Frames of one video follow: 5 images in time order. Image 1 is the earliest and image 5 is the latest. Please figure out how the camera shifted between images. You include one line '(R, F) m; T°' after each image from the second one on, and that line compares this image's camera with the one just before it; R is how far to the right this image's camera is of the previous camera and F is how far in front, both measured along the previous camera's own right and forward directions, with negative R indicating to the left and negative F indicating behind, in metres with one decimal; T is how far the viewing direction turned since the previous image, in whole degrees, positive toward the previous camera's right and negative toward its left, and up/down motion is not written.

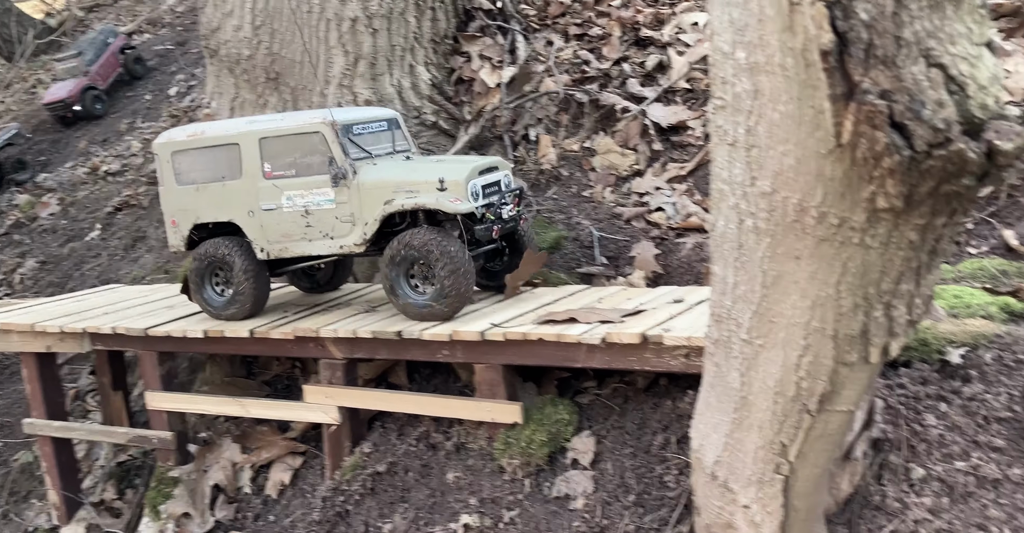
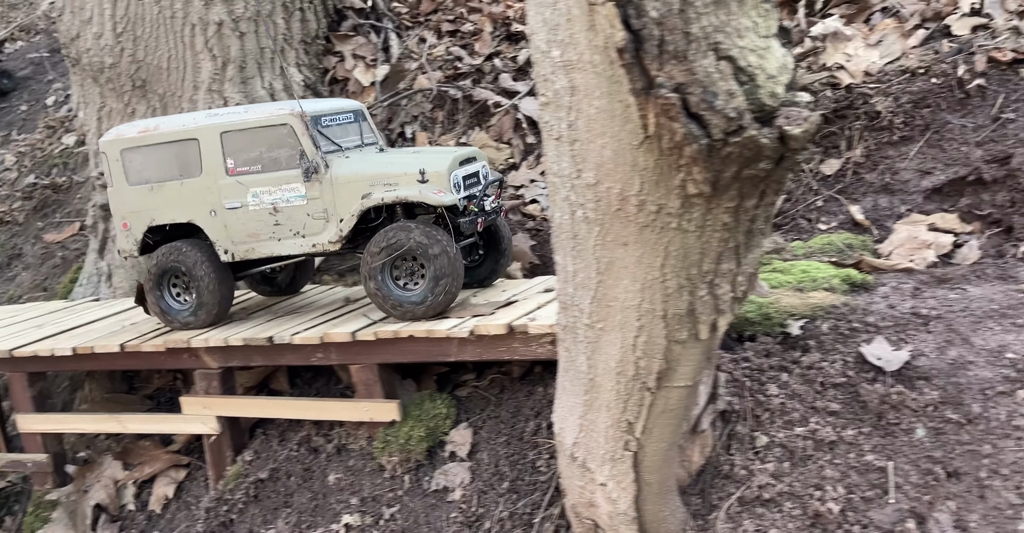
(+0.2, -0.1) m; +5°
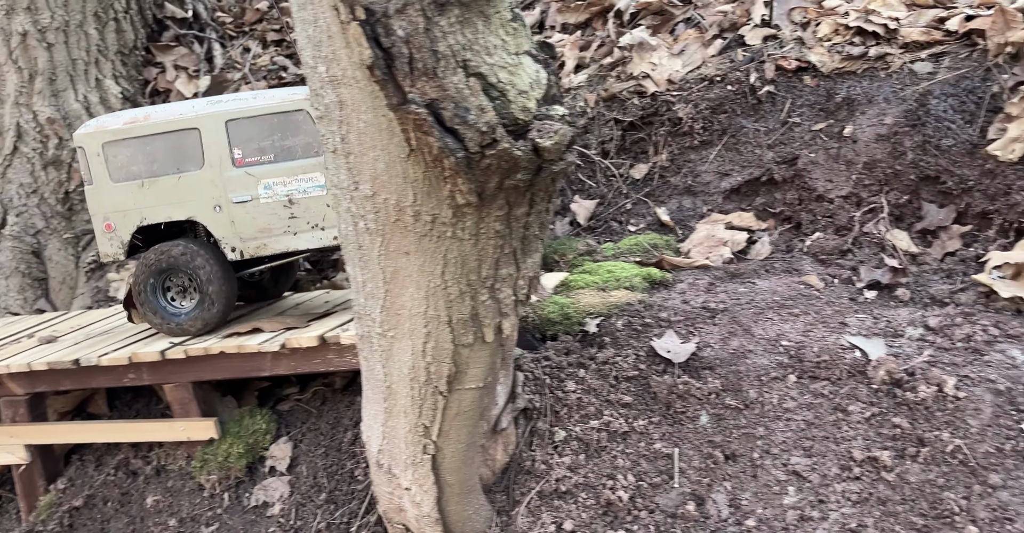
(+0.2, -0.1) m; +8°
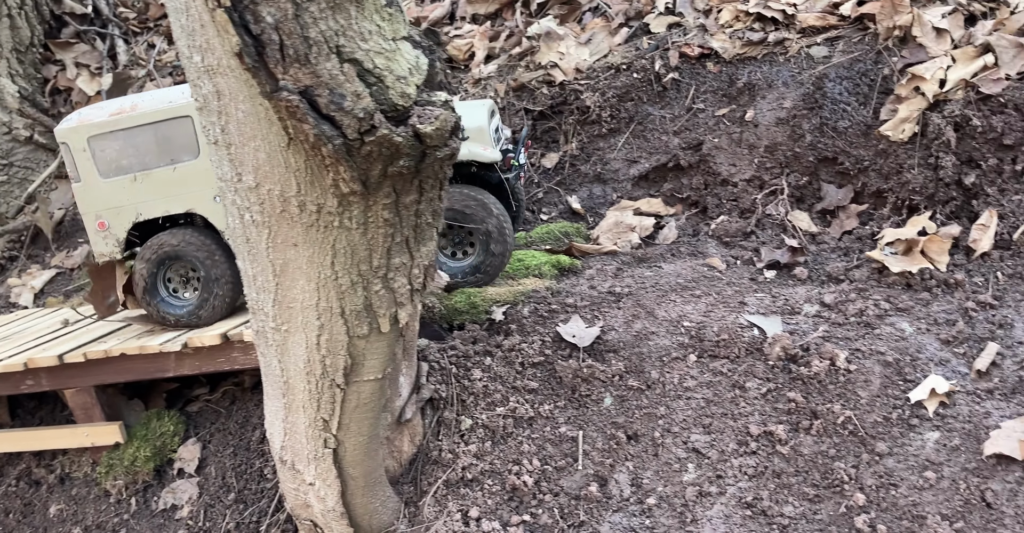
(+0.1, 0.0) m; +4°
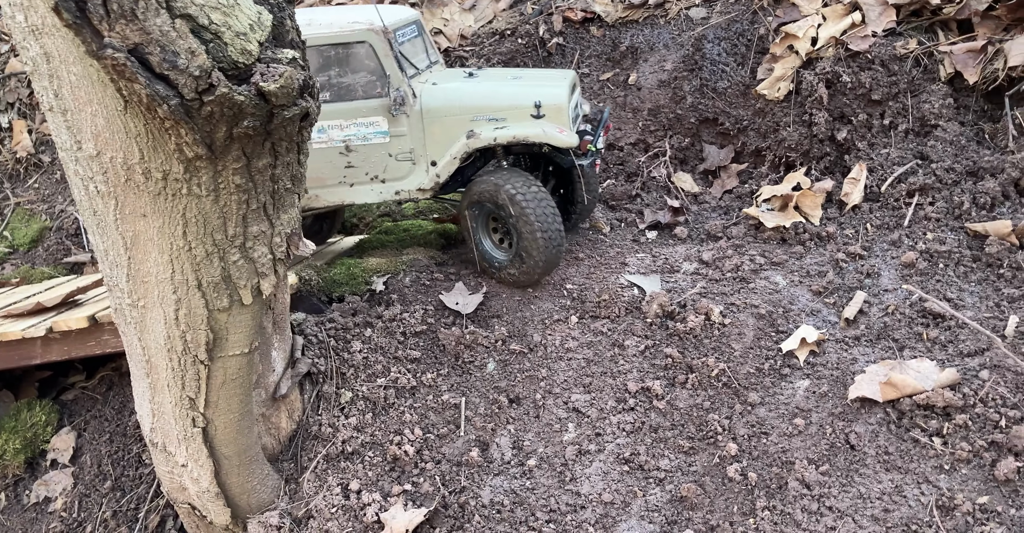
(+0.1, 0.0) m; +5°
